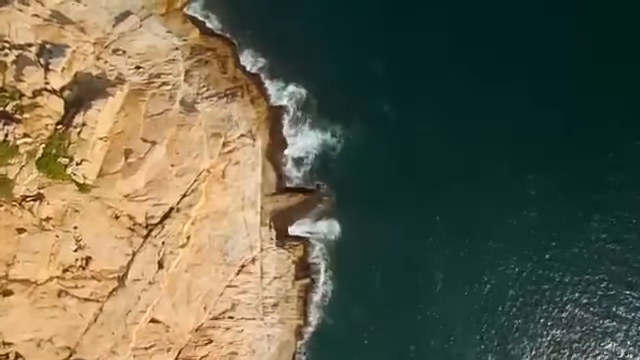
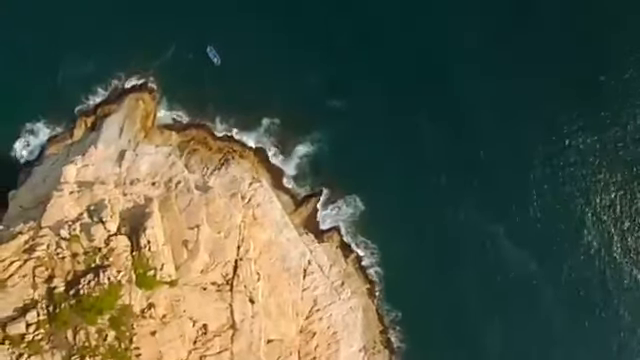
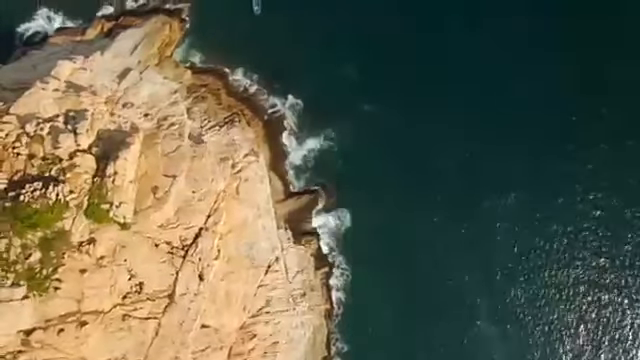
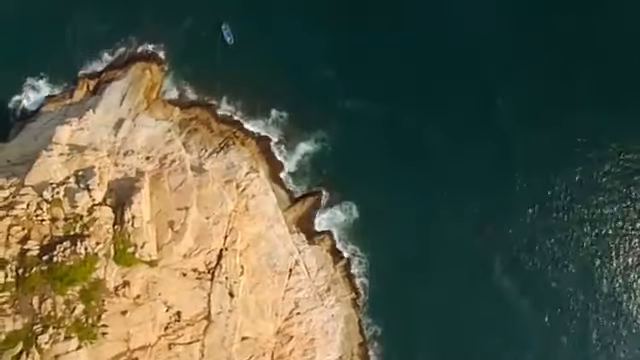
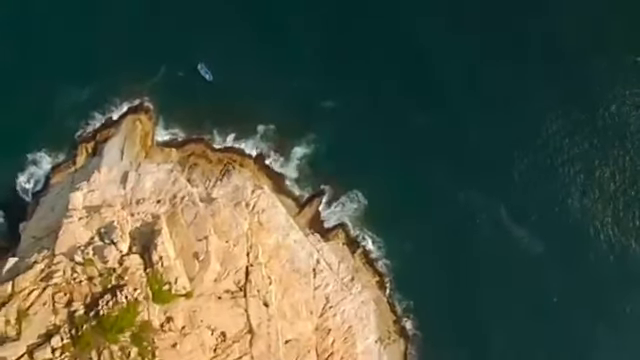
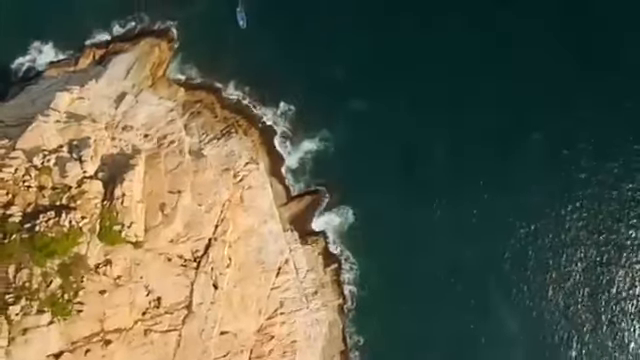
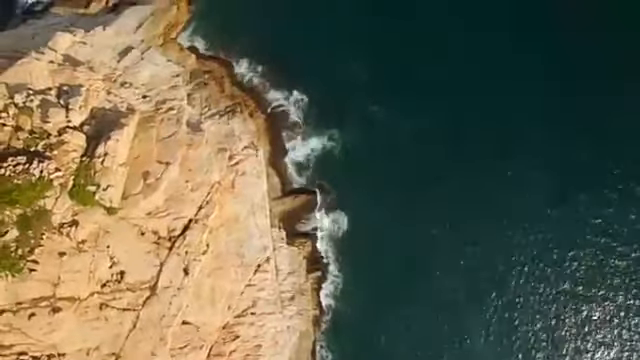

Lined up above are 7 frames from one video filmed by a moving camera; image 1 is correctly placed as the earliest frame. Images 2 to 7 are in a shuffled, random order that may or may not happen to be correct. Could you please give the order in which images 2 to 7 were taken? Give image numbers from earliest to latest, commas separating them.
7, 3, 6, 4, 2, 5
